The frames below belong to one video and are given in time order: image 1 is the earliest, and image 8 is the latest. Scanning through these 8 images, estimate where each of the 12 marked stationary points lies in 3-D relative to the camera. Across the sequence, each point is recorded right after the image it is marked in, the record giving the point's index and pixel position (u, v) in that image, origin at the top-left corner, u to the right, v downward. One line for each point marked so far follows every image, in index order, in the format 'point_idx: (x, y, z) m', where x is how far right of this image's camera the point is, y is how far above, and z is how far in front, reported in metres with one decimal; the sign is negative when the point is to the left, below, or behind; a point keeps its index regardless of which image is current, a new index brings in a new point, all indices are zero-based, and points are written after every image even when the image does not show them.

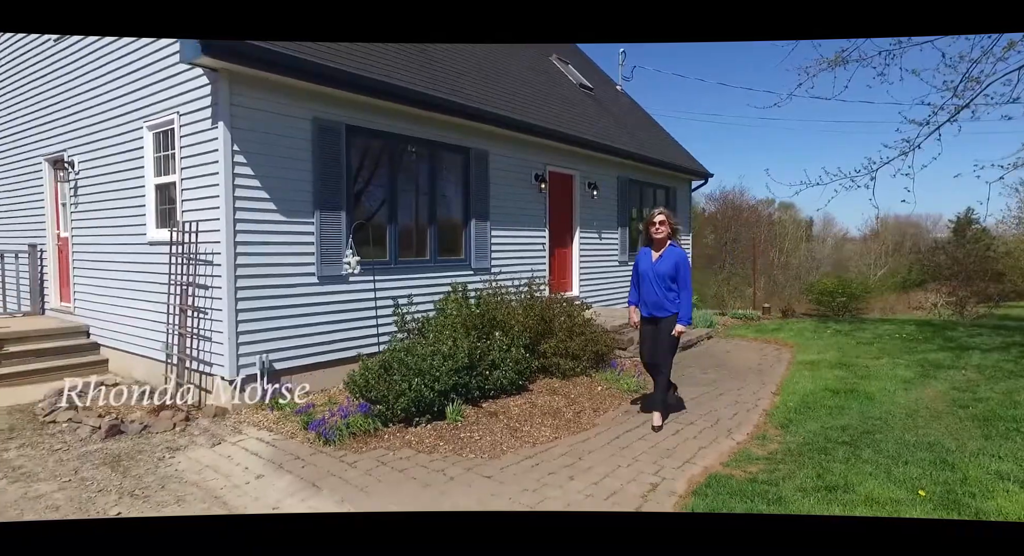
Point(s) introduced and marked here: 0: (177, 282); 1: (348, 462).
0: (-3.4, 0.0, +6.4) m
1: (-1.2, -1.4, +4.6) m
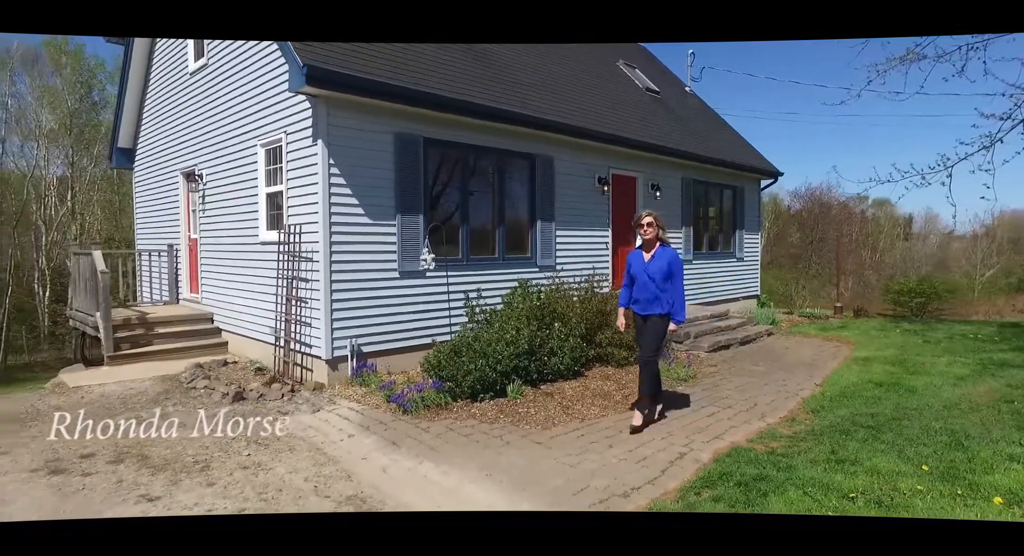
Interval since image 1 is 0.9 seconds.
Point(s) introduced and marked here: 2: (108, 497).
0: (-2.8, 0.0, +7.5) m
1: (-0.8, -1.3, +5.4) m
2: (-2.6, -1.4, +3.9) m
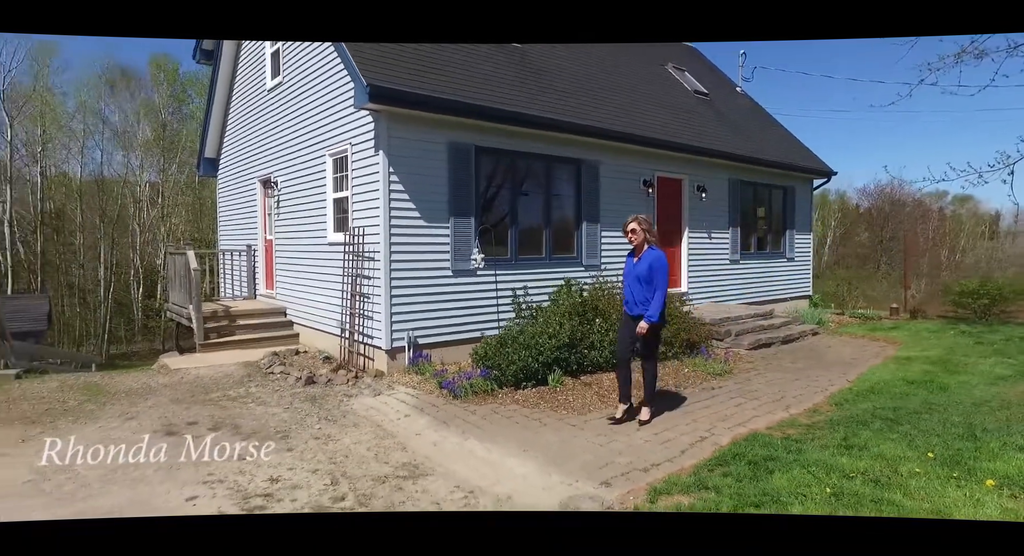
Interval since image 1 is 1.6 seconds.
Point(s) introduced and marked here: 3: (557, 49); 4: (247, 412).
0: (-2.2, +0.1, +8.3) m
1: (-0.4, -1.3, +6.1) m
2: (-2.3, -1.3, +4.7) m
3: (+0.9, +4.4, +12.0) m
4: (-2.6, -1.3, +6.0) m
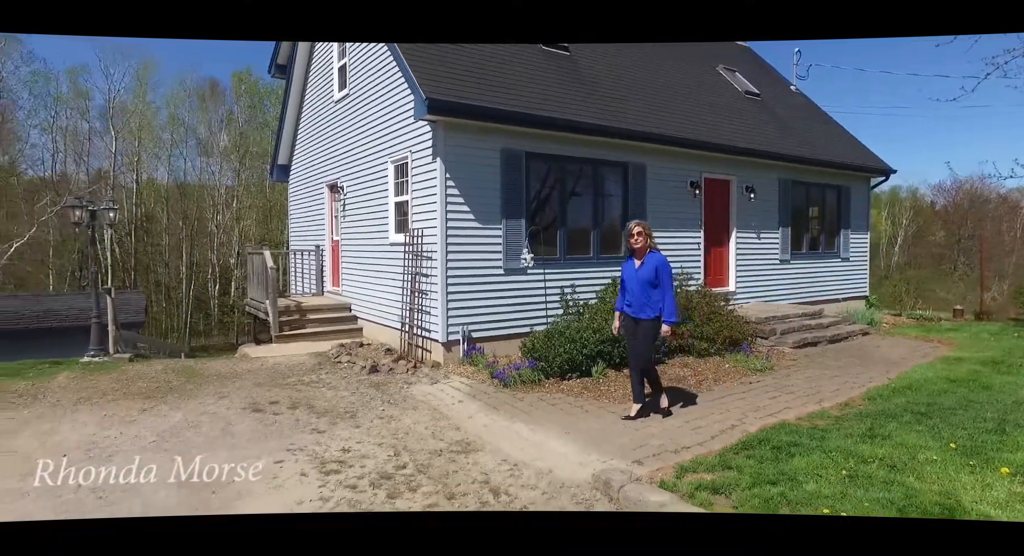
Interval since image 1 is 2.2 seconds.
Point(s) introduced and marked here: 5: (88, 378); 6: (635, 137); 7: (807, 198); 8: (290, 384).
0: (-1.5, +0.1, +9.0) m
1: (+0.1, -1.3, +6.6) m
2: (-2.0, -1.3, +5.4) m
3: (+1.9, +4.4, +12.3) m
4: (-2.1, -1.3, +6.7) m
5: (-4.9, -1.1, +7.2) m
6: (+1.9, +2.2, +9.7) m
7: (+6.6, +1.8, +13.8) m
8: (-2.6, -1.2, +7.2) m
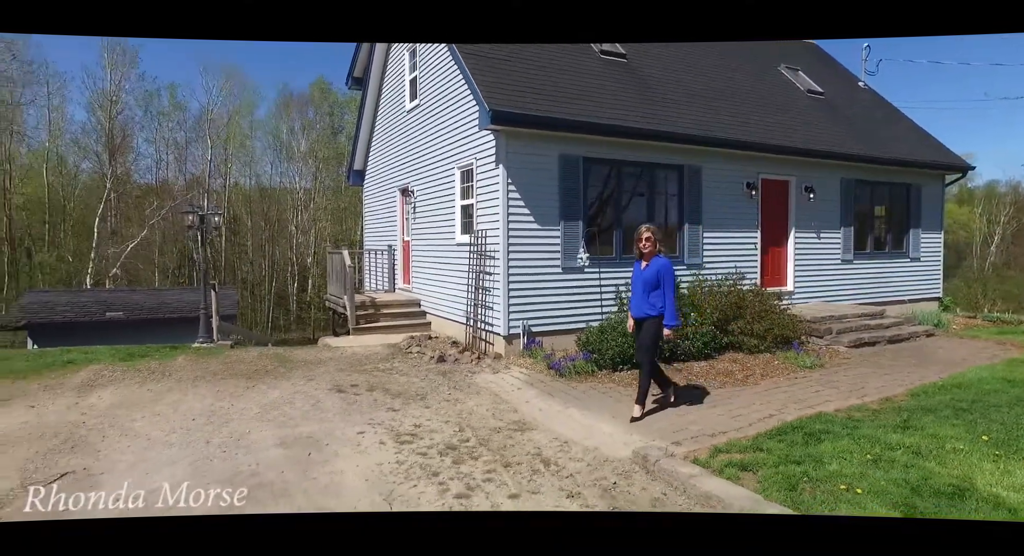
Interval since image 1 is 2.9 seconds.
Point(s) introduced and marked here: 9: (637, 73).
0: (-0.6, +0.1, +9.7) m
1: (+0.7, -1.2, +7.2) m
2: (-1.4, -1.3, +6.2) m
3: (+3.2, +4.4, +12.7) m
4: (-1.4, -1.2, +7.5) m
5: (-4.1, -1.1, +8.2) m
6: (+2.9, +2.2, +10.0) m
7: (+8.0, +1.8, +13.7) m
8: (-1.9, -1.2, +8.0) m
9: (+2.3, +3.8, +11.6) m
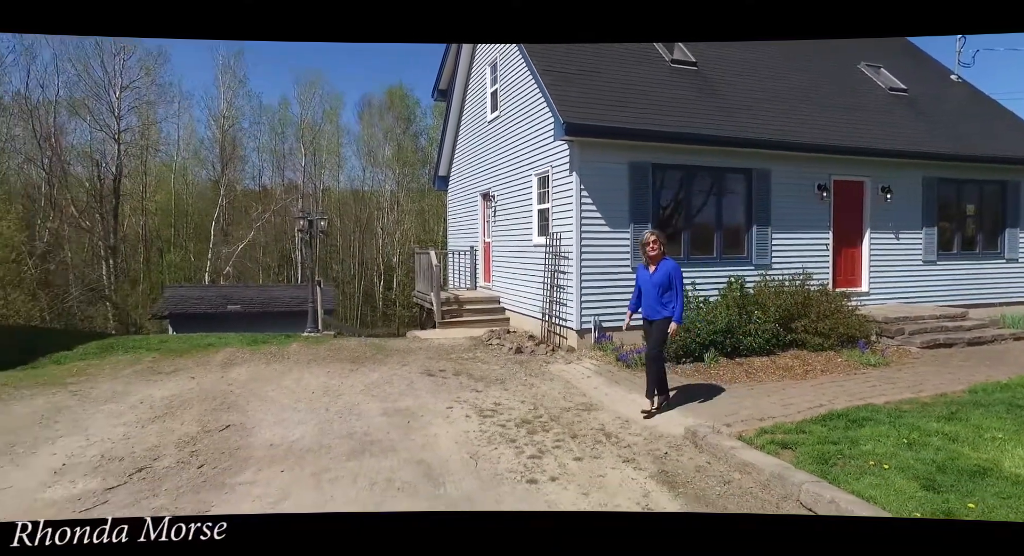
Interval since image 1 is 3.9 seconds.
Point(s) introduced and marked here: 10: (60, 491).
0: (+0.6, +0.1, +10.5) m
1: (+1.6, -1.2, +7.8) m
2: (-0.7, -1.3, +7.1) m
3: (+4.8, +4.4, +13.0) m
4: (-0.5, -1.2, +8.4) m
5: (-3.1, -1.1, +9.5) m
6: (+4.1, +2.2, +10.4) m
7: (+9.6, +1.8, +13.4) m
8: (-0.9, -1.2, +9.0) m
9: (+3.8, +3.8, +12.0) m
10: (-2.9, -1.4, +4.0) m
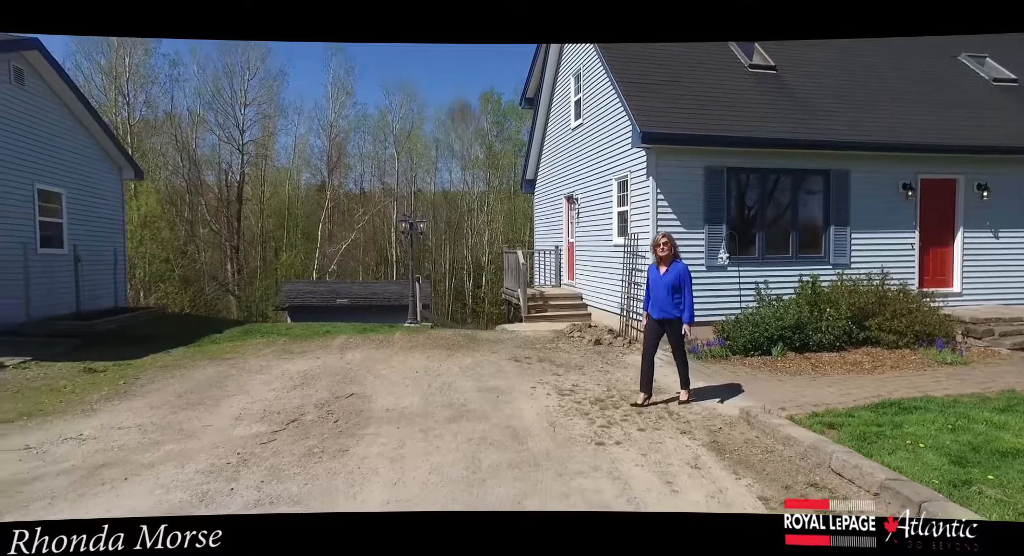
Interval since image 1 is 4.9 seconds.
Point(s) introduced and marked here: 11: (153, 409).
0: (+2.1, +0.2, +11.2) m
1: (+2.7, -1.2, +8.4) m
2: (+0.3, -1.2, +8.0) m
3: (+6.5, +4.4, +13.1) m
4: (+0.7, -1.2, +9.3) m
5: (-1.7, -1.0, +10.7) m
6: (+5.6, +2.2, +10.6) m
7: (+11.4, +1.7, +12.8) m
8: (+0.4, -1.1, +9.9) m
9: (+5.5, +3.8, +12.2) m
10: (-2.3, -1.3, +5.3) m
11: (-3.4, -1.2, +5.8) m
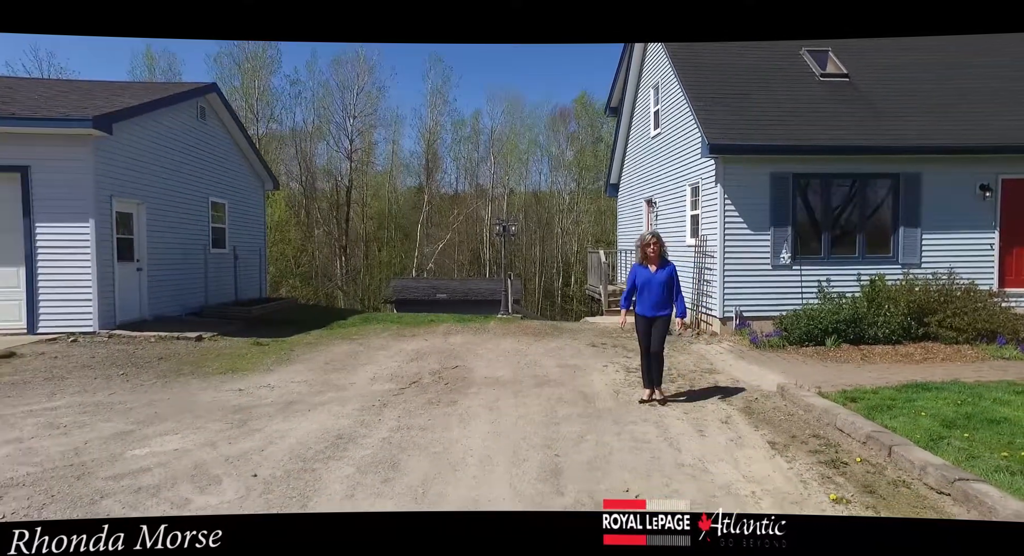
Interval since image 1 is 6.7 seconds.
0: (+3.7, +0.2, +12.2) m
1: (+3.8, -1.2, +9.4) m
2: (+1.5, -1.2, +9.4) m
3: (+8.4, +4.5, +13.4) m
4: (+2.0, -1.1, +10.6) m
5: (-0.2, -0.9, +12.3) m
6: (+7.1, +2.2, +11.2) m
7: (+13.2, +1.7, +12.5) m
8: (+1.8, -1.1, +11.2) m
9: (+7.2, +3.9, +12.8) m
10: (-1.5, -1.2, +7.1) m
11: (-2.5, -1.2, +7.7) m
